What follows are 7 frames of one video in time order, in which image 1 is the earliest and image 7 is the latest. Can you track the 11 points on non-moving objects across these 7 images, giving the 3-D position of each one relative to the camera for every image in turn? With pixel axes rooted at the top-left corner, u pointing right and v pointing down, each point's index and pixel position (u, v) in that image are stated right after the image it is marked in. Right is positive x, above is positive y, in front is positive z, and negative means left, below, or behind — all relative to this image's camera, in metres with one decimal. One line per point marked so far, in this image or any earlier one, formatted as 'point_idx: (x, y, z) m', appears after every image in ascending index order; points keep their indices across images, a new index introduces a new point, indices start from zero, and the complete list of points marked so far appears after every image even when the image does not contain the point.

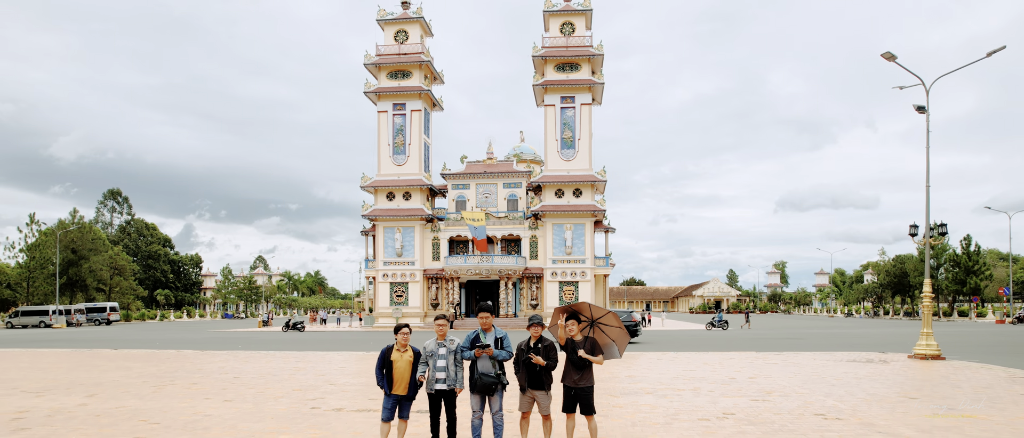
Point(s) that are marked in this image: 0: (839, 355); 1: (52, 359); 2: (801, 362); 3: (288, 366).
0: (+7.4, -3.1, +14.5) m
1: (-9.8, -3.0, +13.7) m
2: (+5.8, -2.9, +12.8) m
3: (-4.4, -2.9, +12.5) m
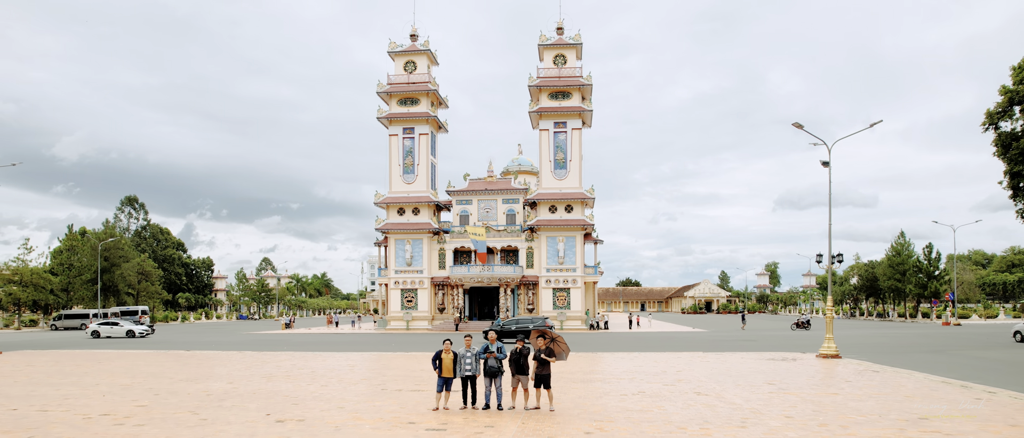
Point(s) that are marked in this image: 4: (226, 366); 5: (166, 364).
0: (+7.3, -4.0, +18.7) m
1: (-9.9, -3.9, +17.8) m
2: (+5.7, -3.8, +16.9) m
3: (-4.5, -3.8, +16.6) m
4: (-6.9, -3.6, +15.4) m
5: (-8.6, -3.6, +15.9) m
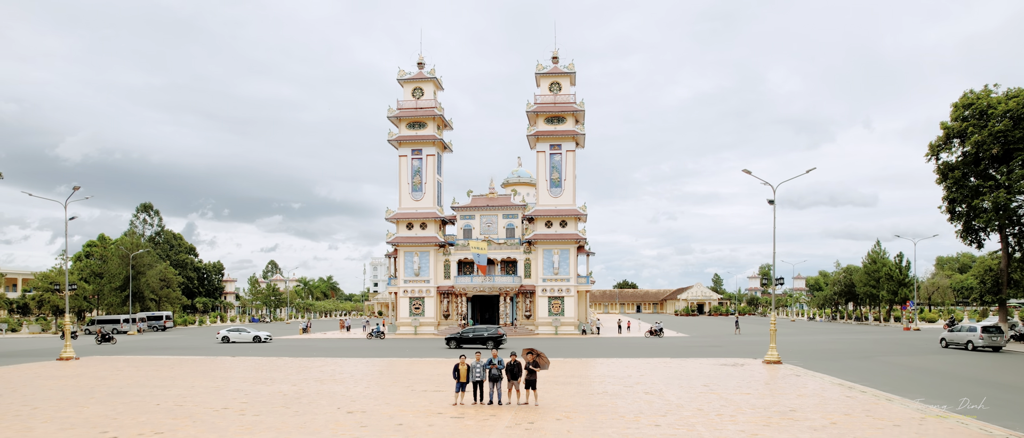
0: (+7.2, -5.0, +22.4) m
1: (-9.9, -4.9, +21.5) m
2: (+5.6, -4.8, +20.7) m
3: (-4.5, -4.8, +20.4) m
4: (-7.0, -4.6, +19.1) m
5: (-8.7, -4.7, +19.6) m
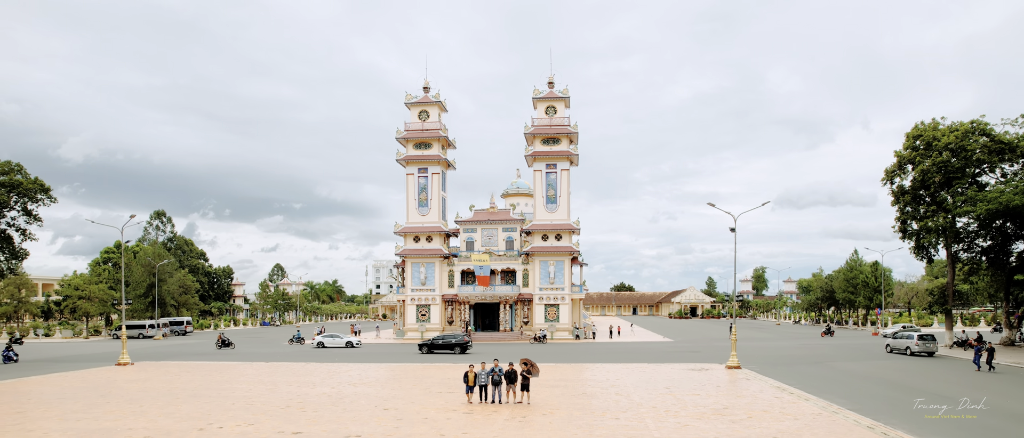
0: (+7.2, -6.0, +26.0) m
1: (-10.0, -6.0, +25.2) m
2: (+5.5, -5.8, +24.4) m
3: (-4.6, -5.9, +24.1) m
4: (-7.1, -5.6, +22.8) m
5: (-8.8, -5.7, +23.3) m
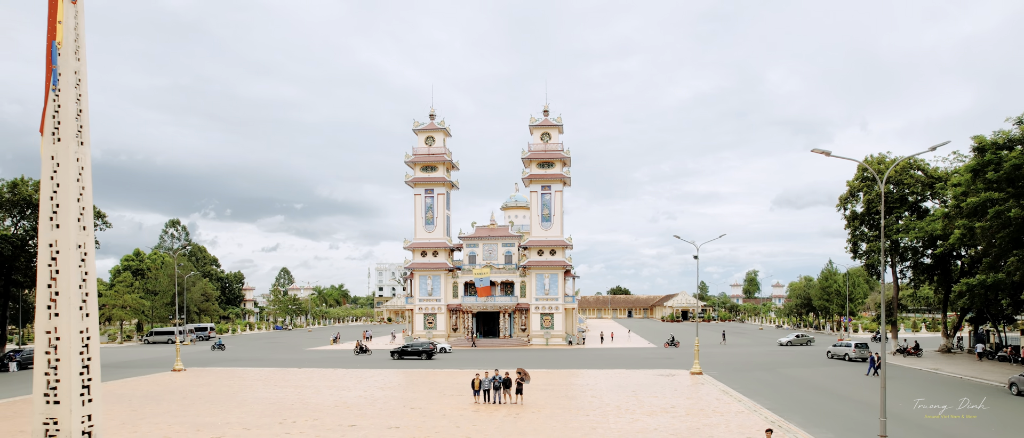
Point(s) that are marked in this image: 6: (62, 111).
0: (+7.0, -7.4, +30.8) m
1: (-10.1, -7.4, +30.0) m
2: (+5.4, -7.2, +29.1) m
3: (-4.7, -7.3, +28.8) m
4: (-7.2, -7.0, +27.6) m
5: (-8.9, -7.1, +28.1) m
6: (-7.0, +1.7, +10.0) m
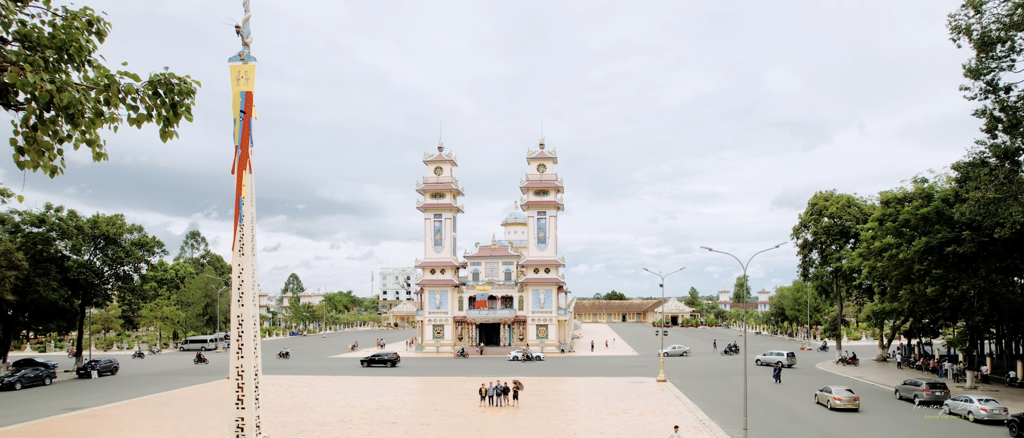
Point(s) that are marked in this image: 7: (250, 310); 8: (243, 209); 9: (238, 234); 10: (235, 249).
0: (+7.0, -9.5, +37.5) m
1: (-10.2, -9.4, +36.6) m
2: (+5.3, -9.3, +35.8) m
3: (-4.8, -9.3, +35.5) m
4: (-7.3, -9.1, +34.2) m
5: (-9.0, -9.2, +34.7) m
6: (-7.1, -0.4, +16.6) m
7: (-6.7, -2.3, +16.1) m
8: (-7.2, +0.4, +16.6) m
9: (-7.3, -0.3, +16.6) m
10: (-7.4, -0.7, +16.6) m
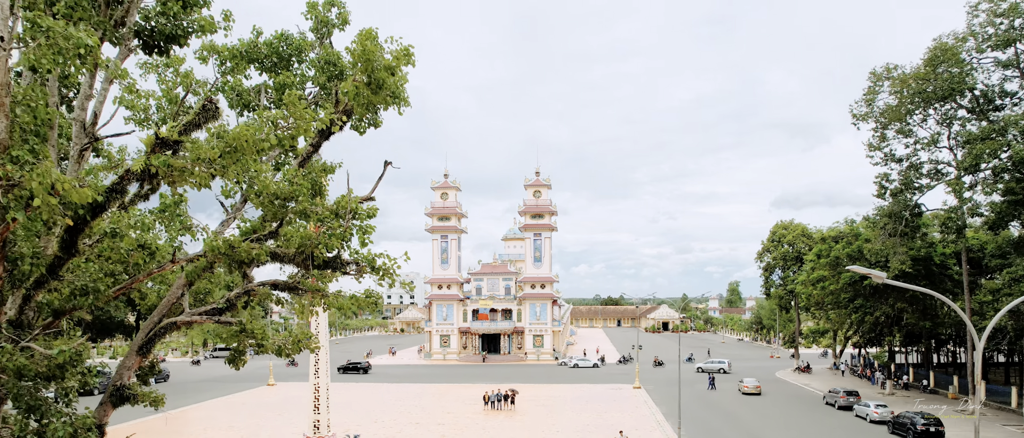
0: (+6.8, -11.6, +44.1) m
1: (-10.3, -11.6, +43.3) m
2: (+5.2, -11.4, +42.4) m
3: (-4.9, -11.5, +42.1) m
4: (-7.4, -11.3, +40.9) m
5: (-9.1, -11.3, +41.4) m
6: (-7.3, -2.6, +23.2) m
7: (-6.8, -4.5, +22.8) m
8: (-7.3, -1.8, +23.2) m
9: (-7.5, -2.5, +23.3) m
10: (-7.5, -2.9, +23.2) m
